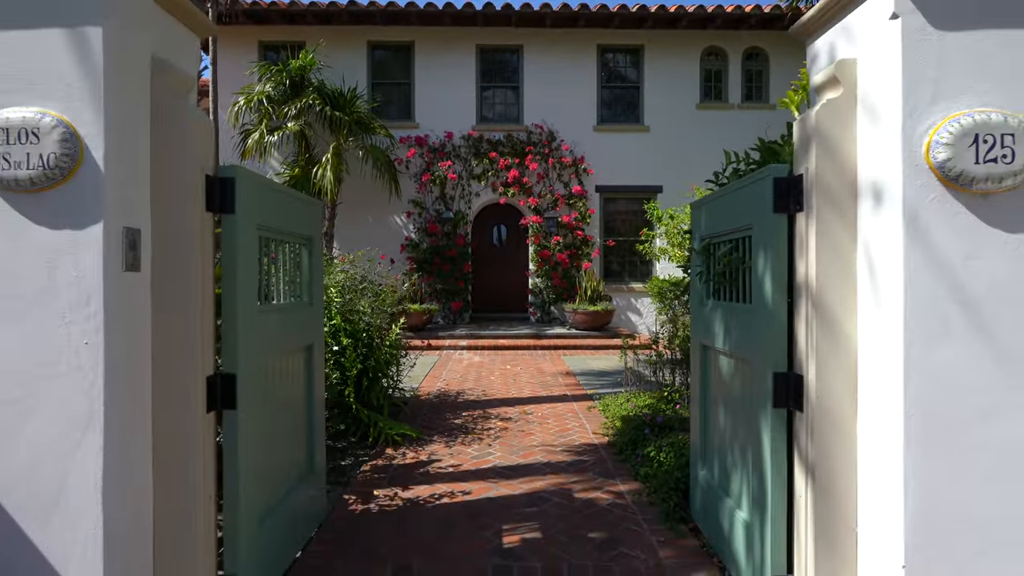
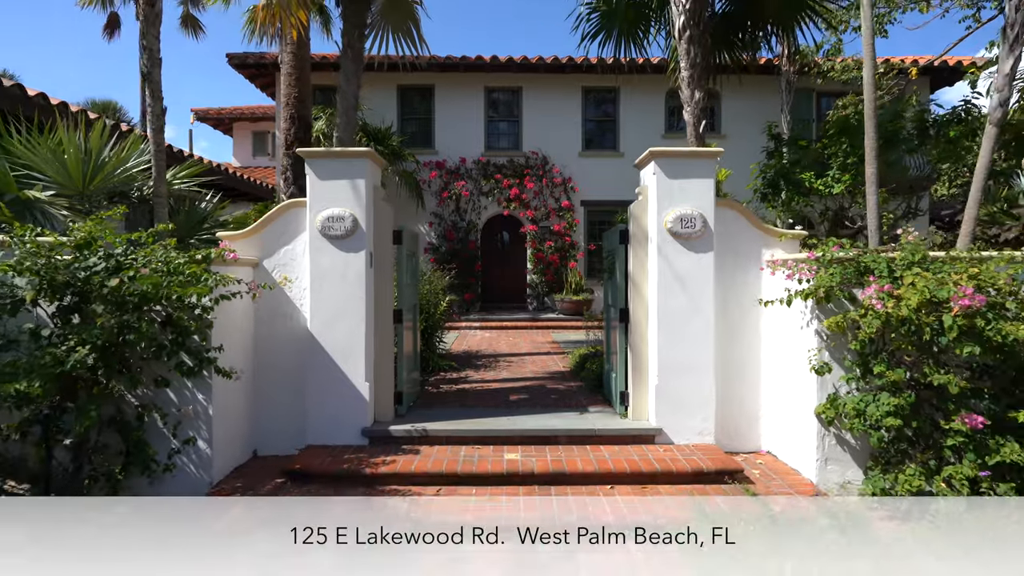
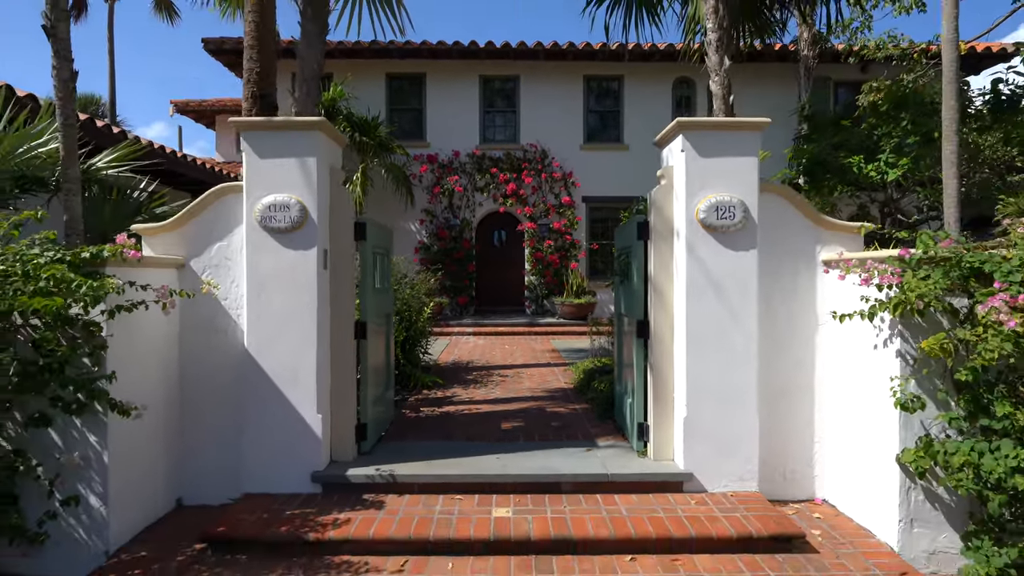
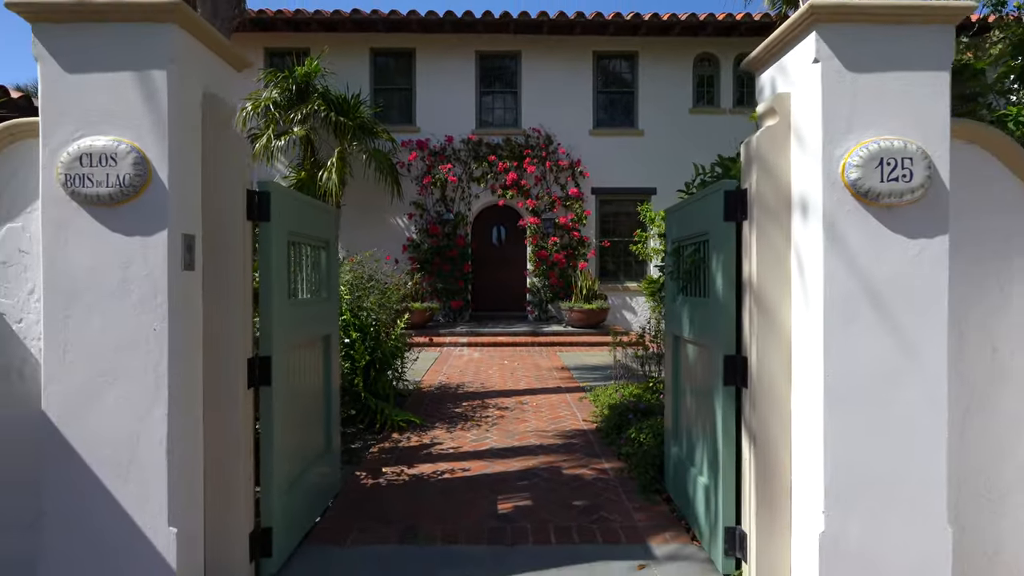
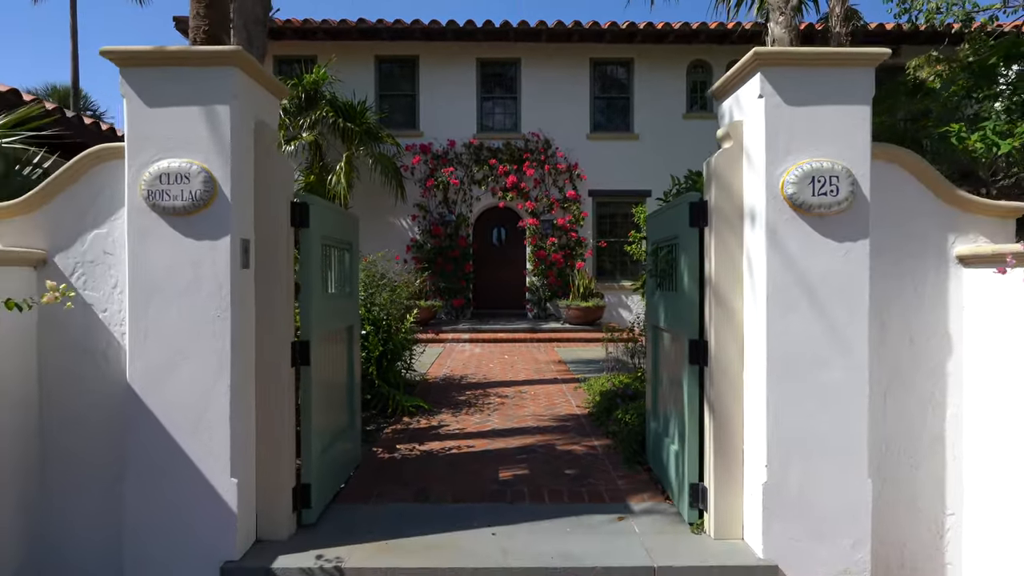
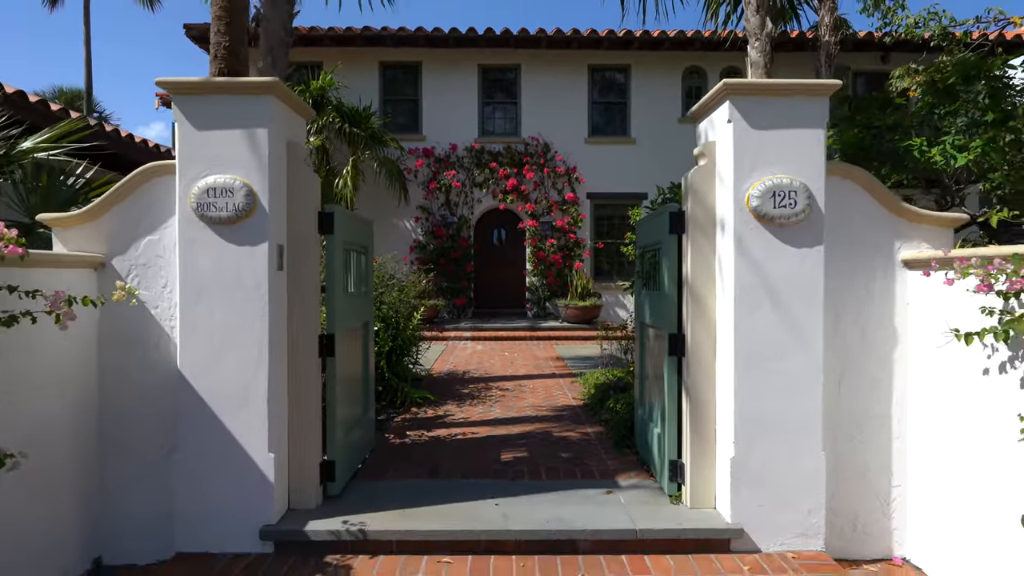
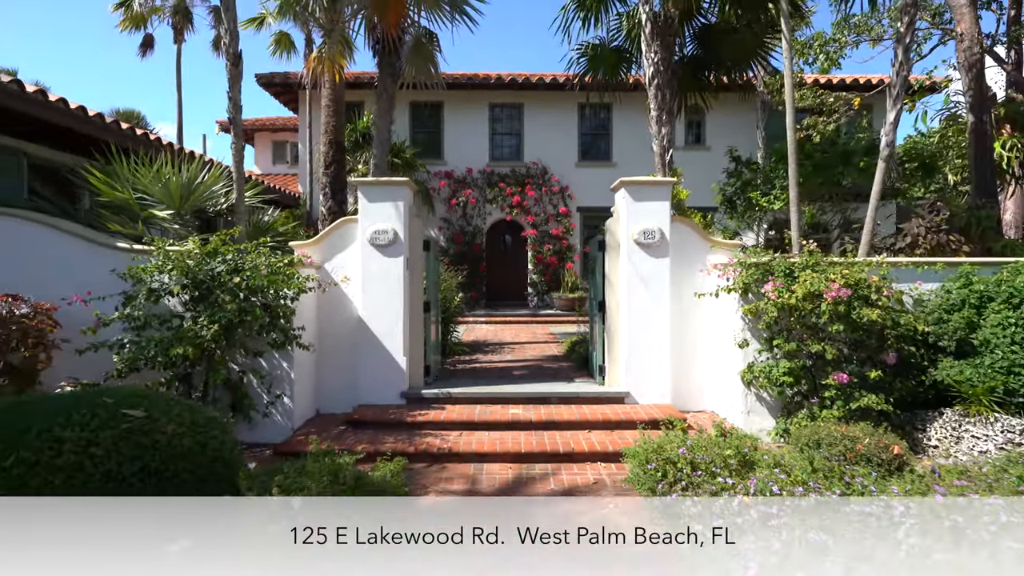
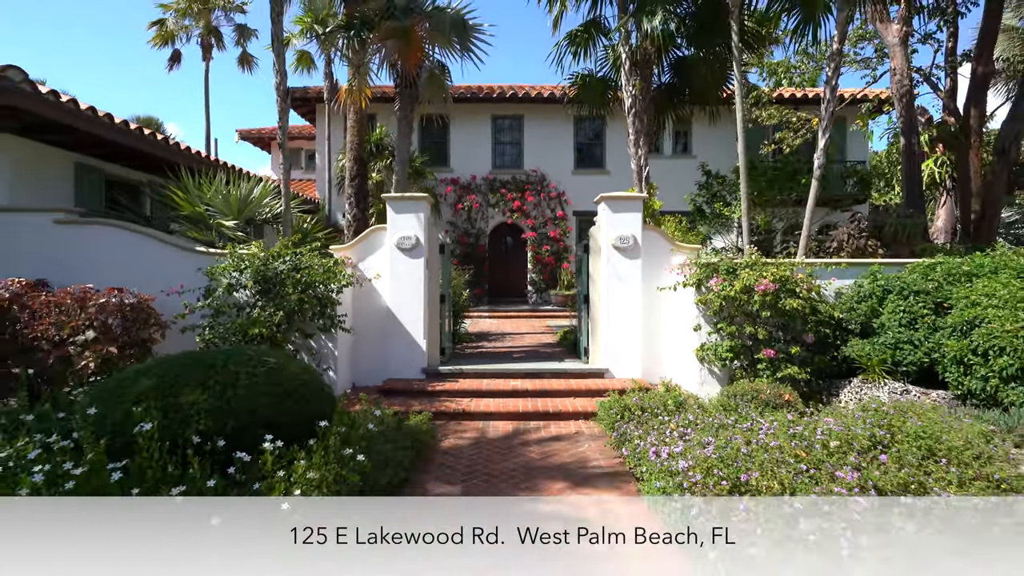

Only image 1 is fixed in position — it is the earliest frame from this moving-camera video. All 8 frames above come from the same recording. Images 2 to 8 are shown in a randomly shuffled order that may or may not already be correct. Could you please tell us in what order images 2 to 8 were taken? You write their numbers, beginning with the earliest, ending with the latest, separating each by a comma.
4, 5, 6, 3, 2, 7, 8
